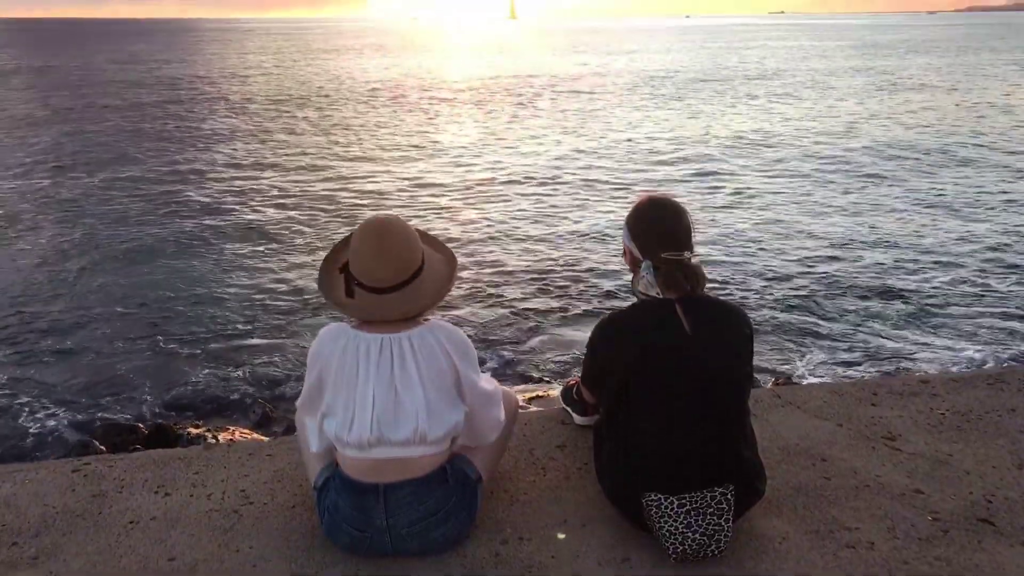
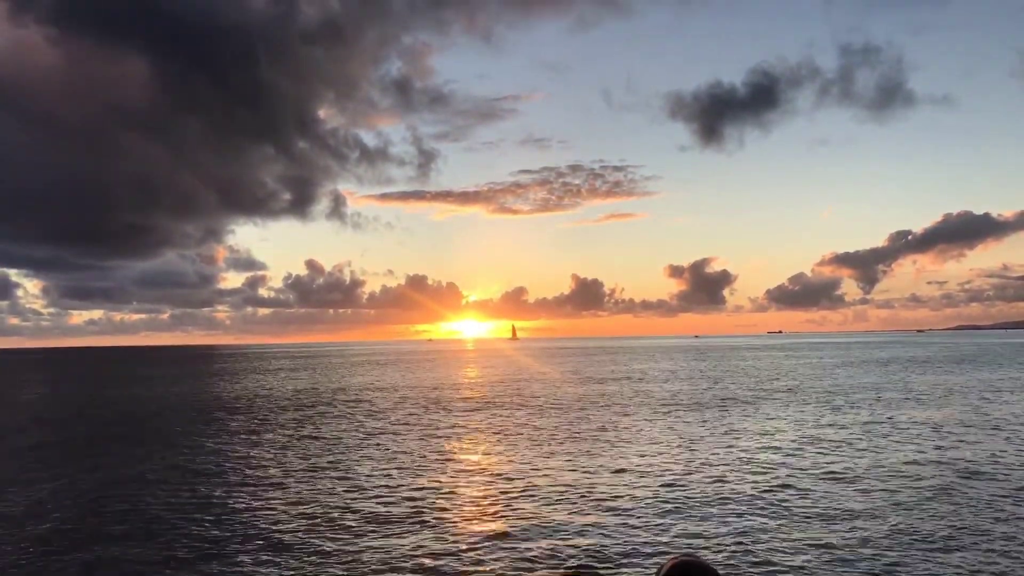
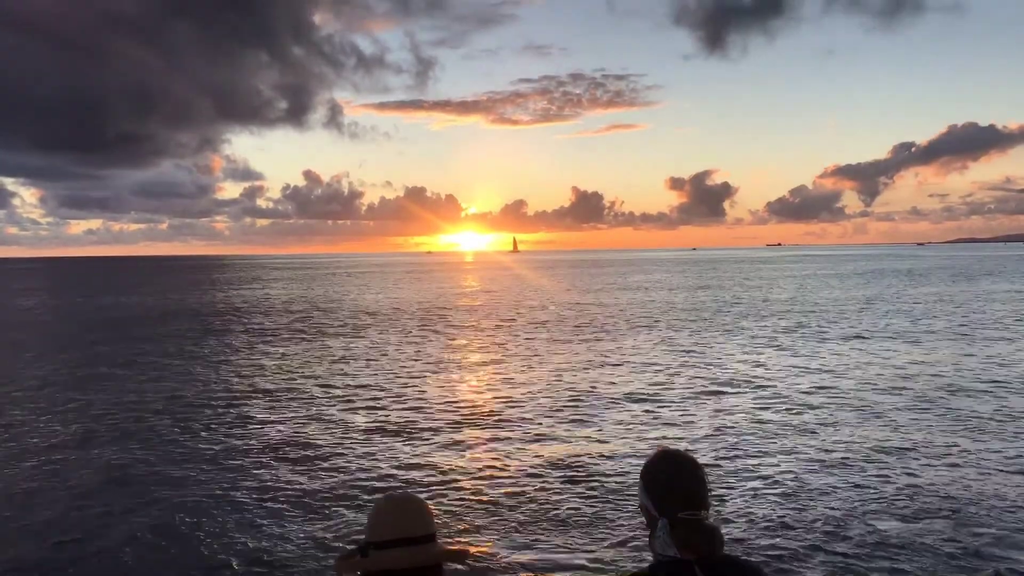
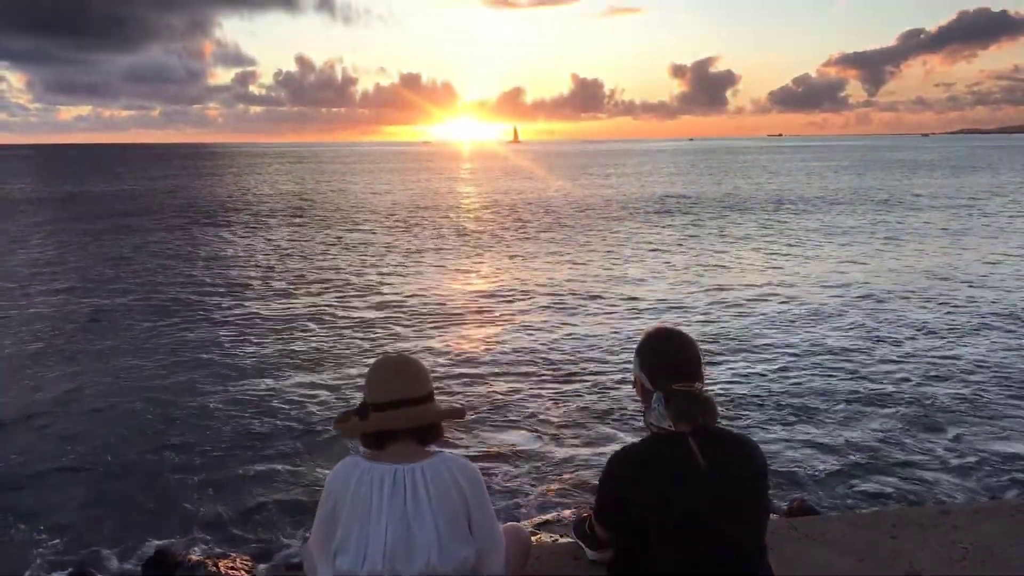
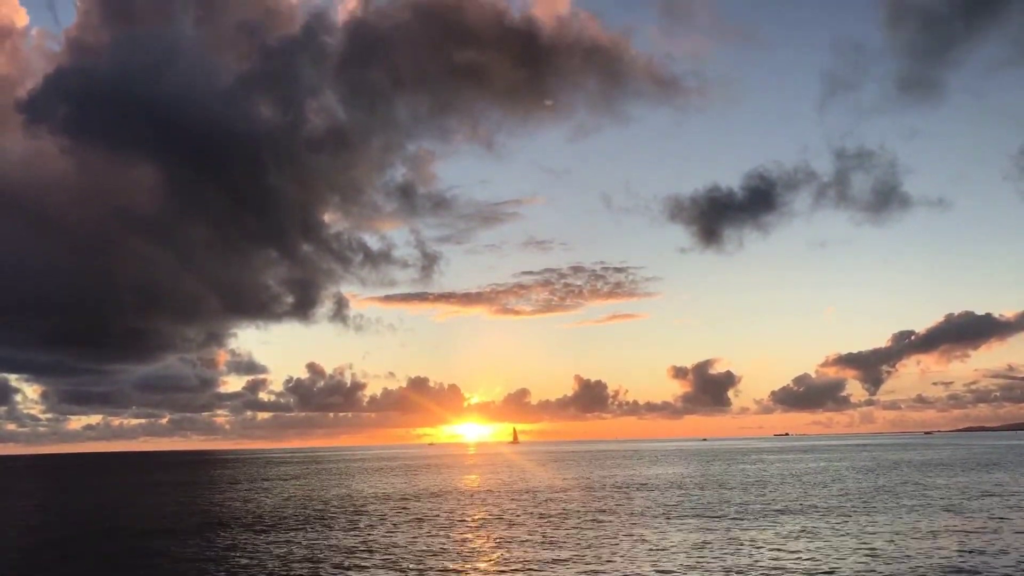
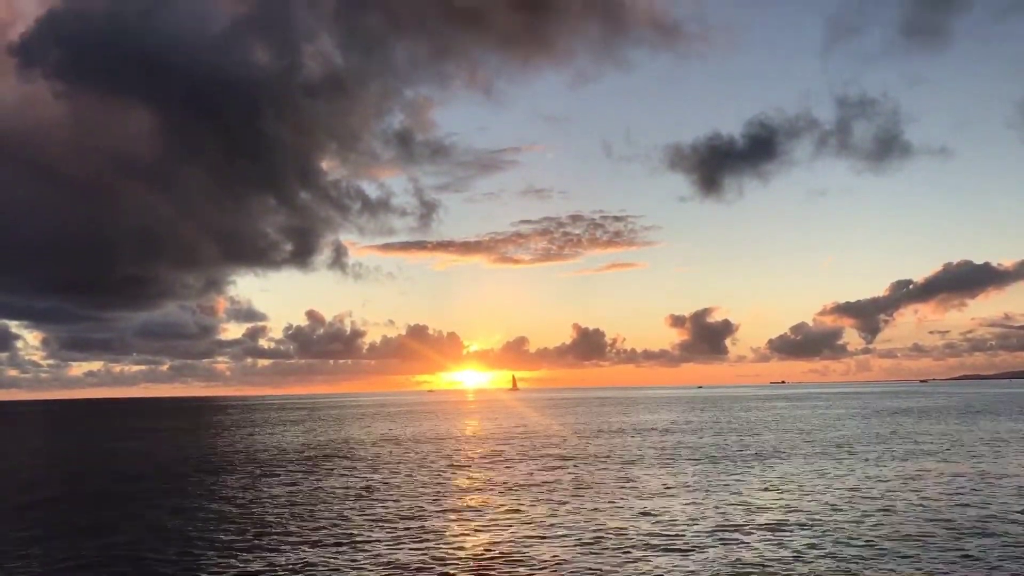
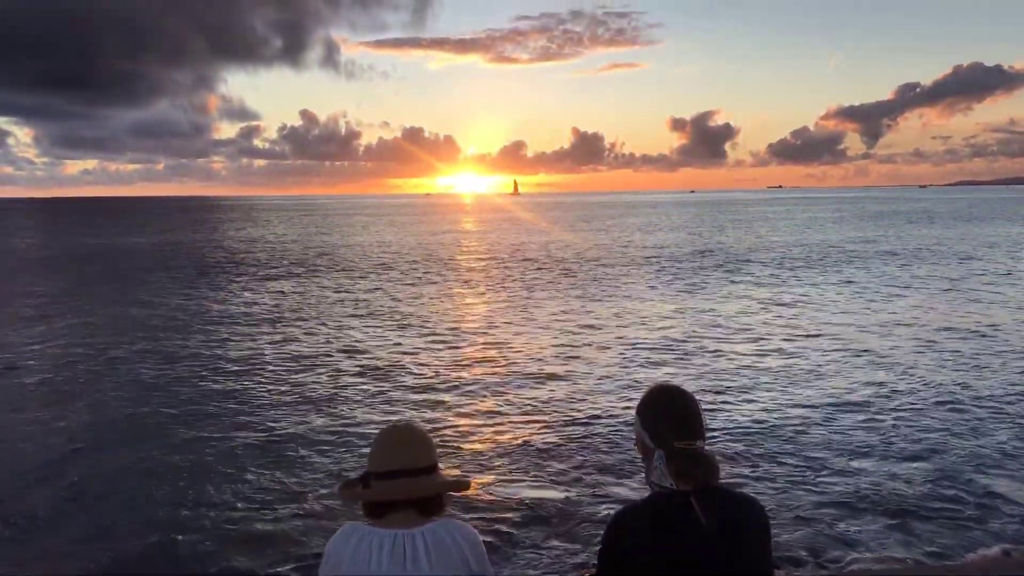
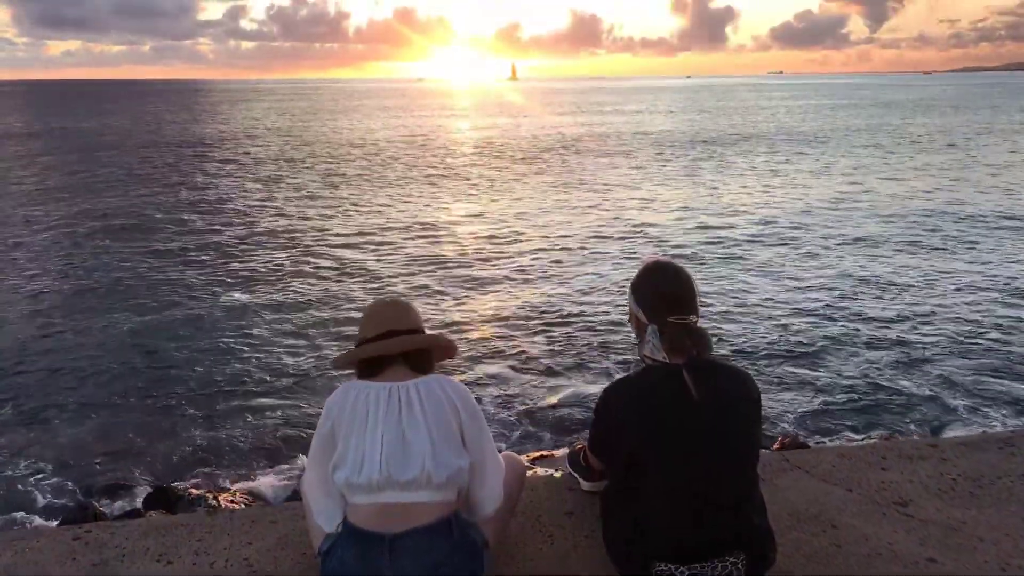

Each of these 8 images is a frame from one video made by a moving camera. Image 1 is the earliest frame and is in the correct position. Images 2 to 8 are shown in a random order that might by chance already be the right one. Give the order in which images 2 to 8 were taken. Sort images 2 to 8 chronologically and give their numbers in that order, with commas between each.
8, 4, 7, 3, 2, 6, 5
